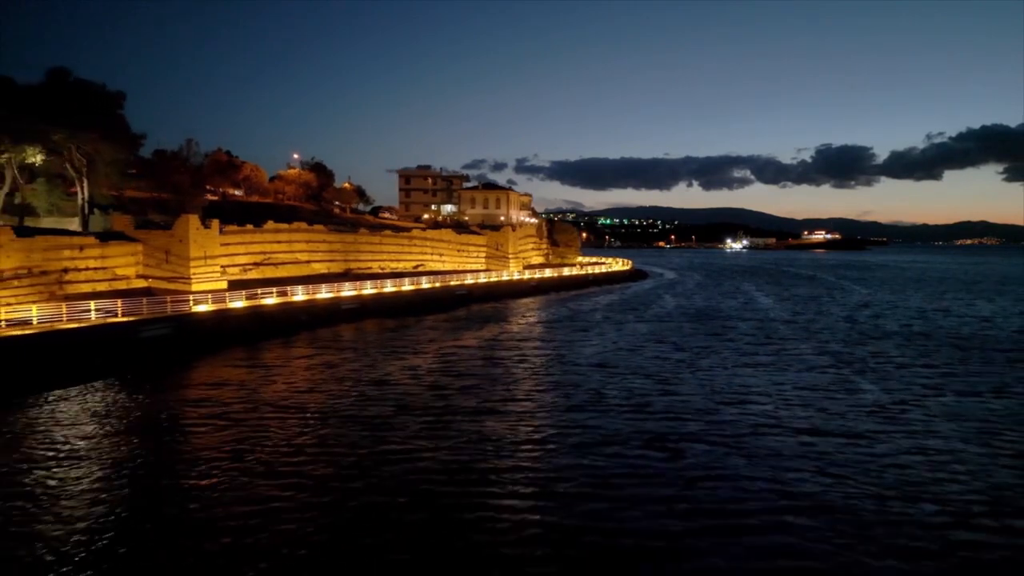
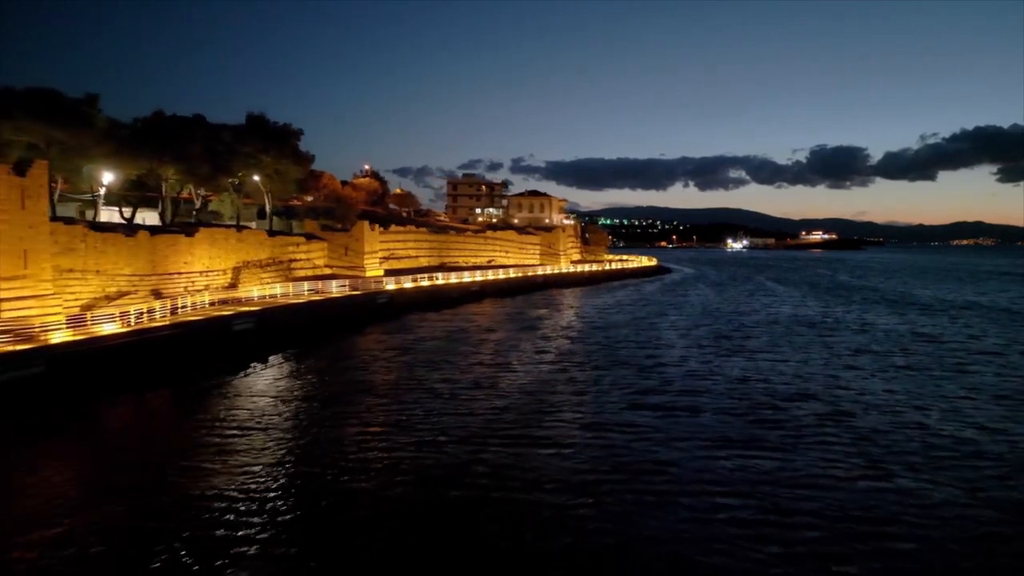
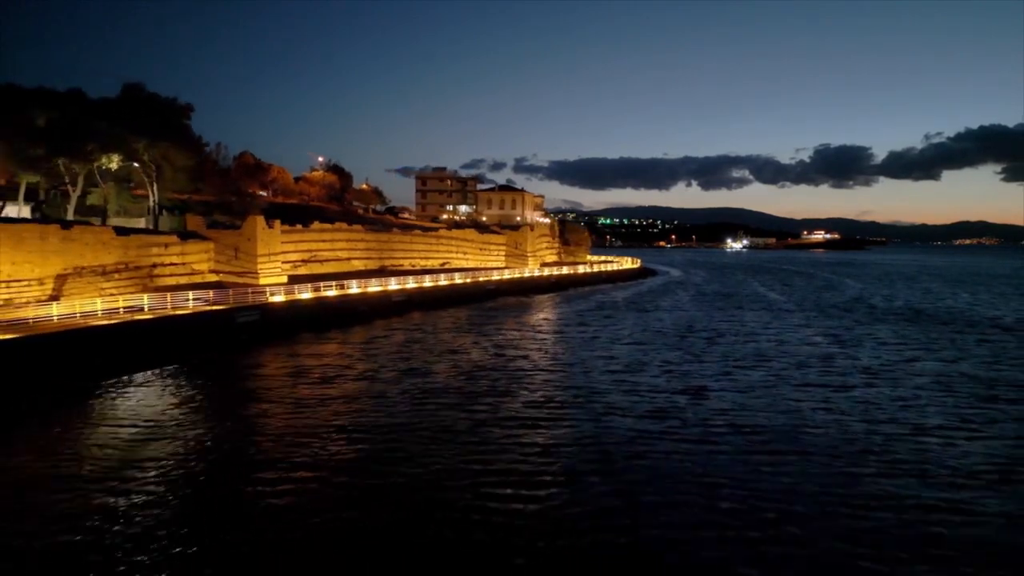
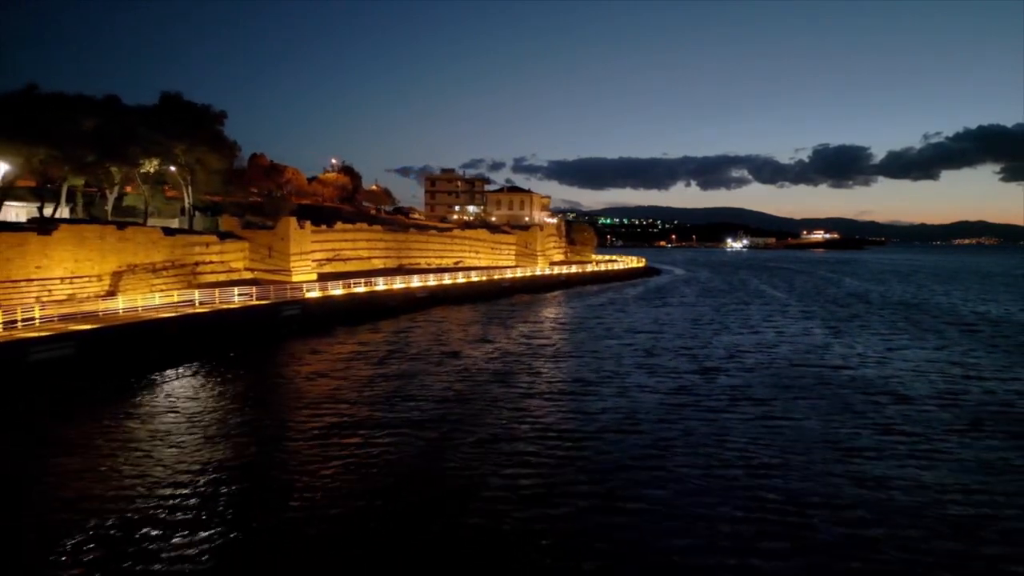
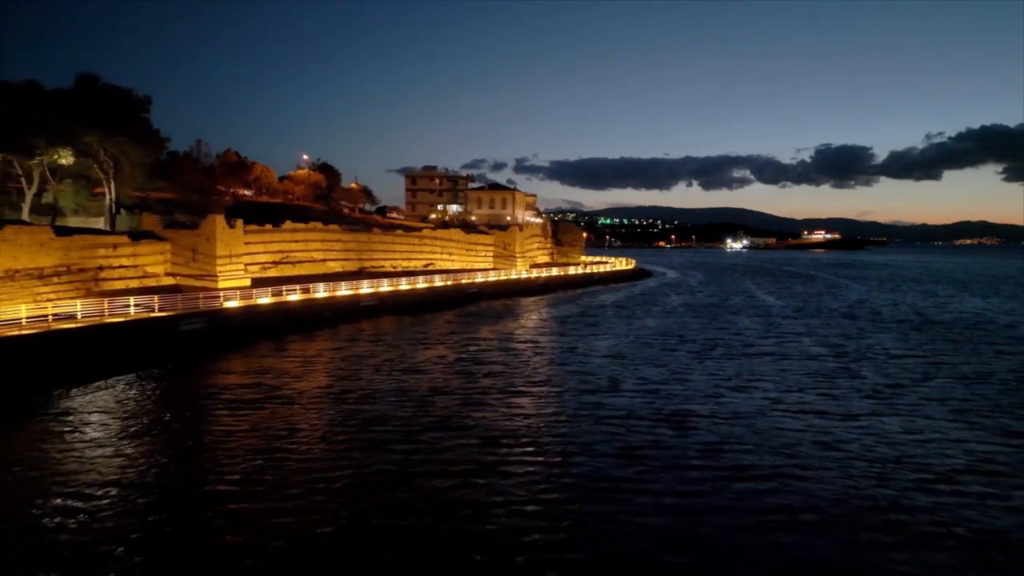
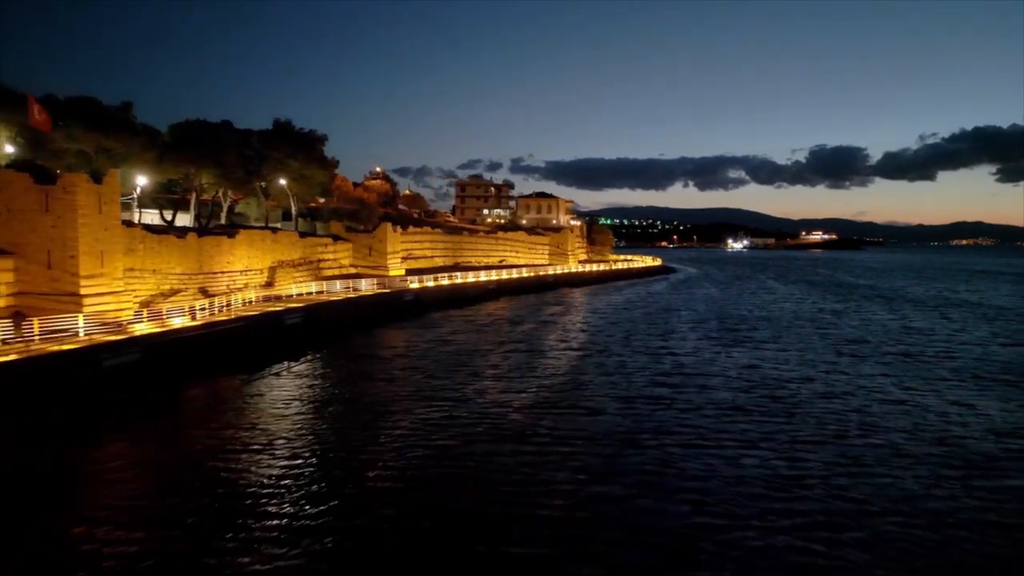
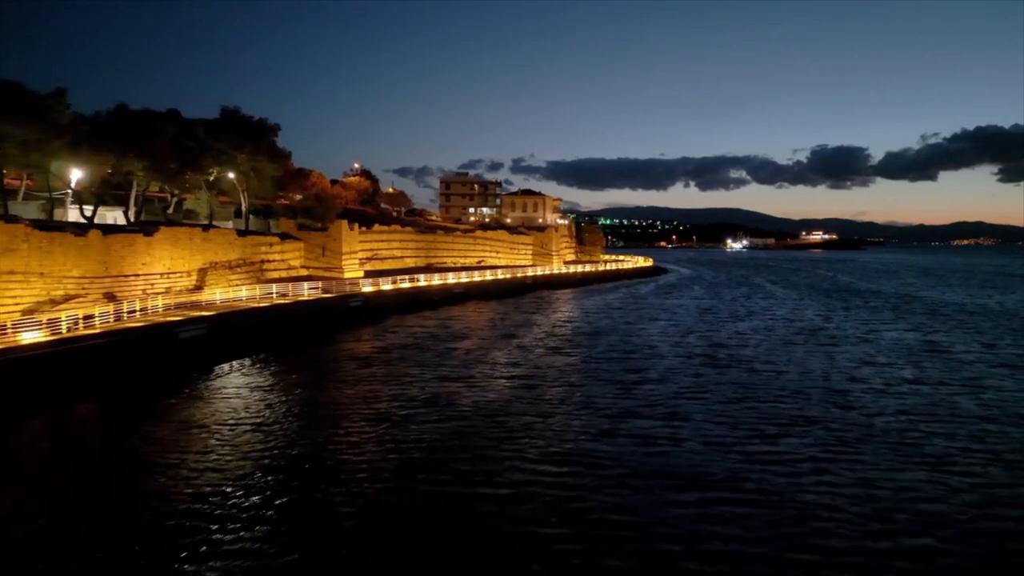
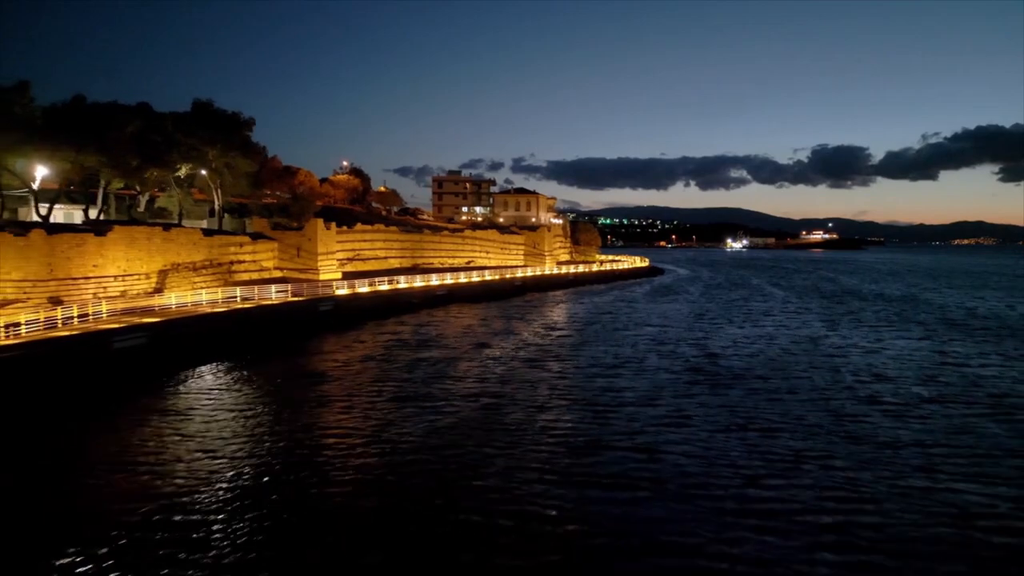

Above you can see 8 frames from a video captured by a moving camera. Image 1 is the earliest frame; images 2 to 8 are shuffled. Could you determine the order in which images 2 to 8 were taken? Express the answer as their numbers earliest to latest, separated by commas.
5, 3, 4, 8, 7, 2, 6
